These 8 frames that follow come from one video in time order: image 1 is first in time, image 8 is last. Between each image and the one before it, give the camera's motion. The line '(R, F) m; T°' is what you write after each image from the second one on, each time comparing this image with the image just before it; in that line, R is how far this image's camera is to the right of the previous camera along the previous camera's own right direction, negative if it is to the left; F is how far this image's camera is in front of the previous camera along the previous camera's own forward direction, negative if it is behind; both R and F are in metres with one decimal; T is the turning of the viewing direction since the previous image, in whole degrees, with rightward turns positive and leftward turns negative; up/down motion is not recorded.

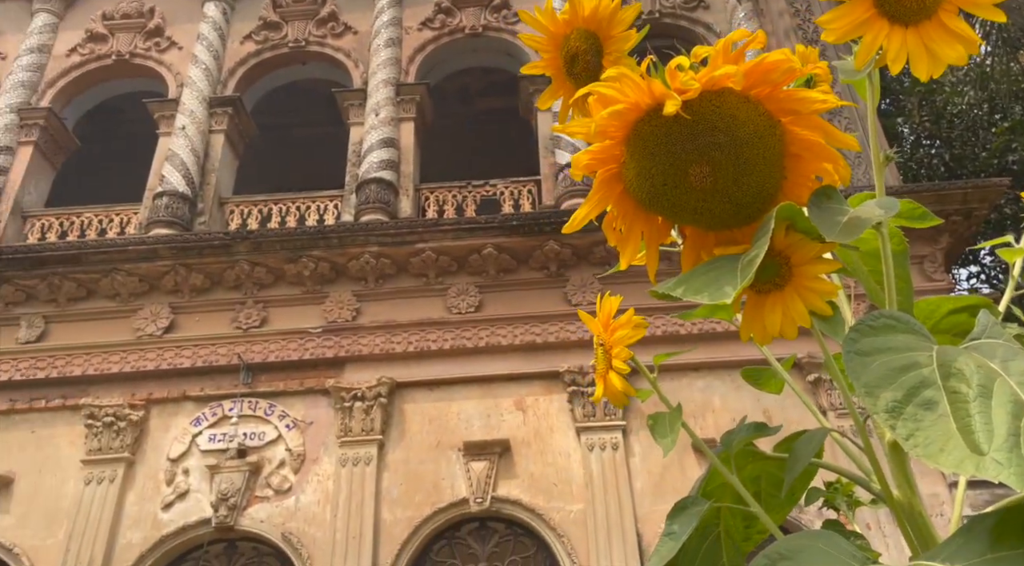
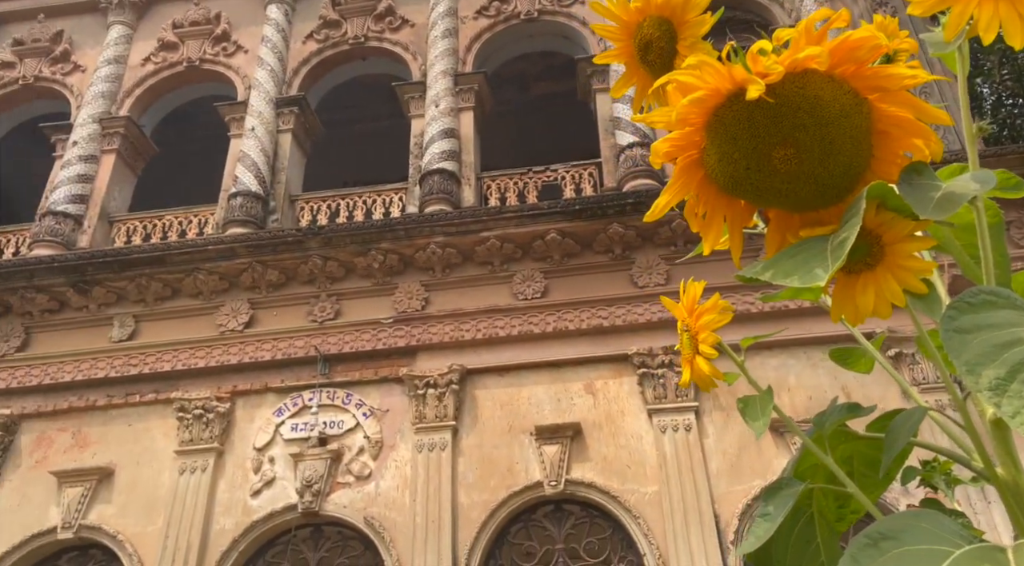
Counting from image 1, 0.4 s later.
(0.0, -0.2) m; -4°
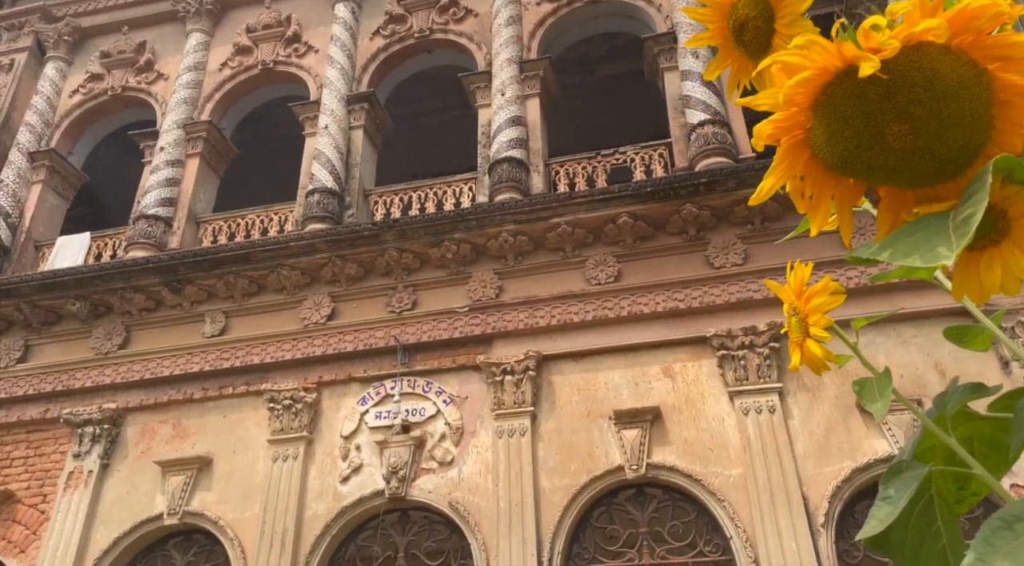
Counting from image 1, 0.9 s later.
(0.0, -0.1) m; -4°
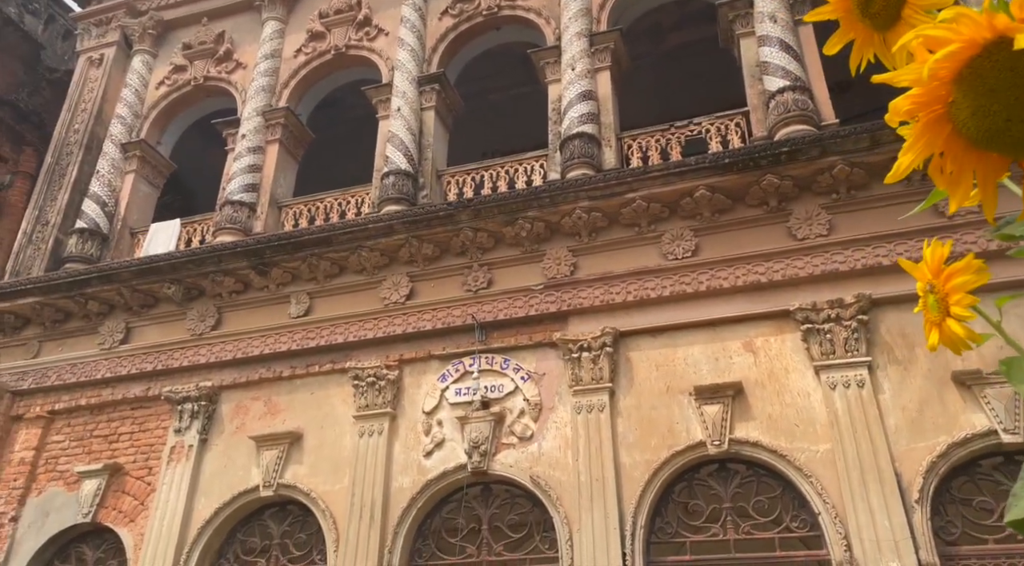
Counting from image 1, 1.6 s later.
(0.0, -0.1) m; -4°
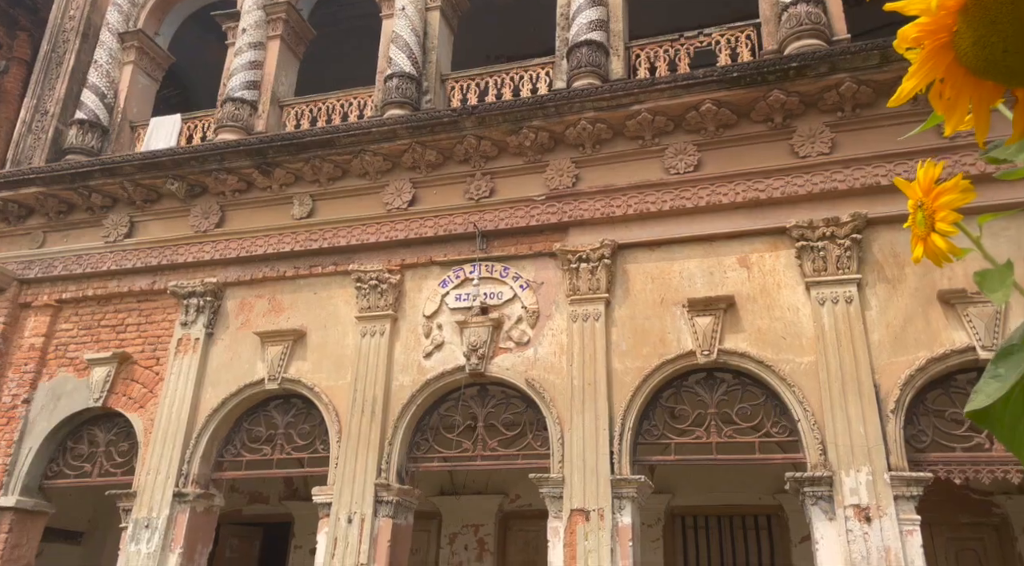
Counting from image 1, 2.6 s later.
(0.0, -0.2) m; 0°
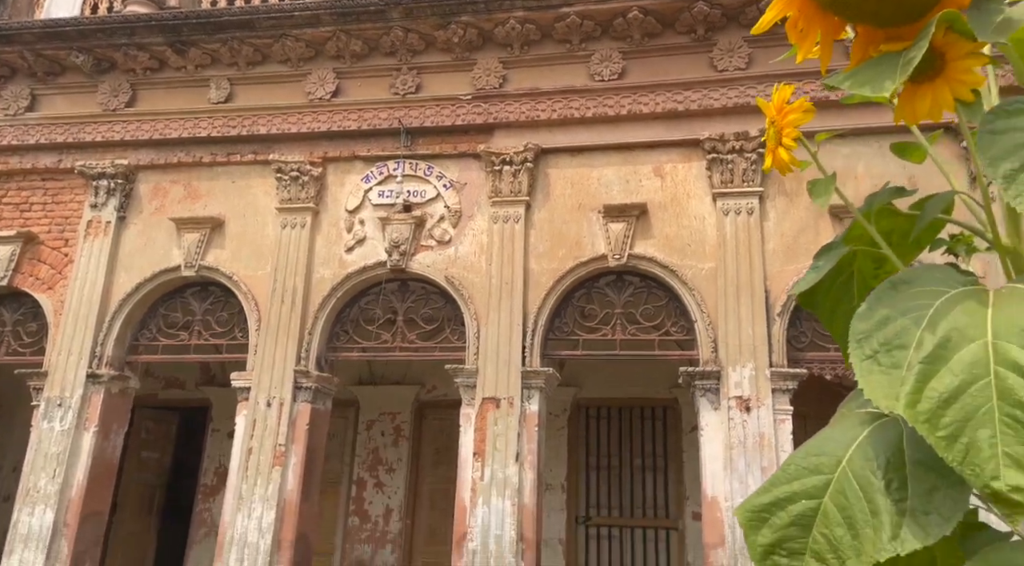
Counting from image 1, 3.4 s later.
(0.0, -0.2) m; +5°
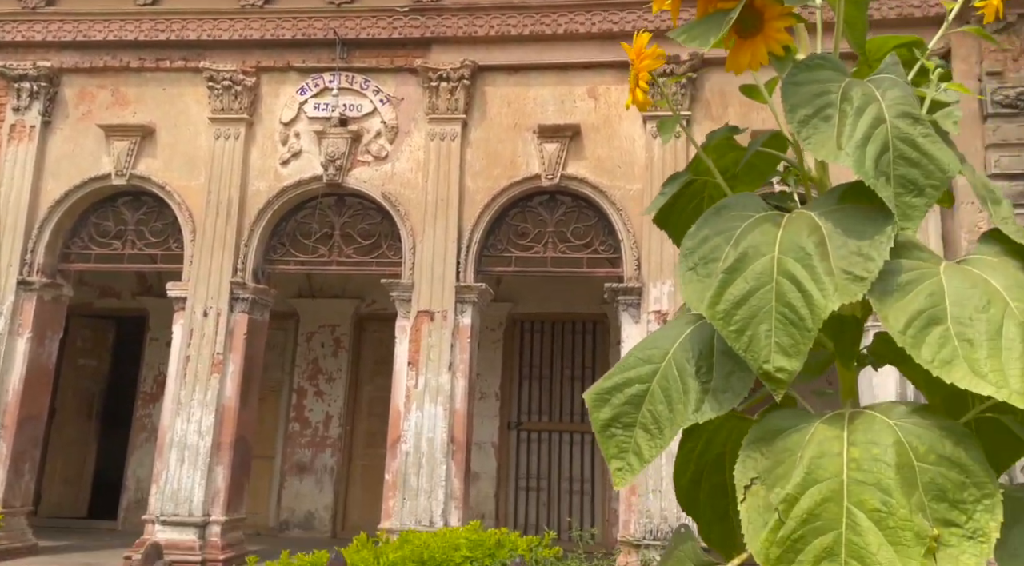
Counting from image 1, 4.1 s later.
(0.0, -0.2) m; +4°
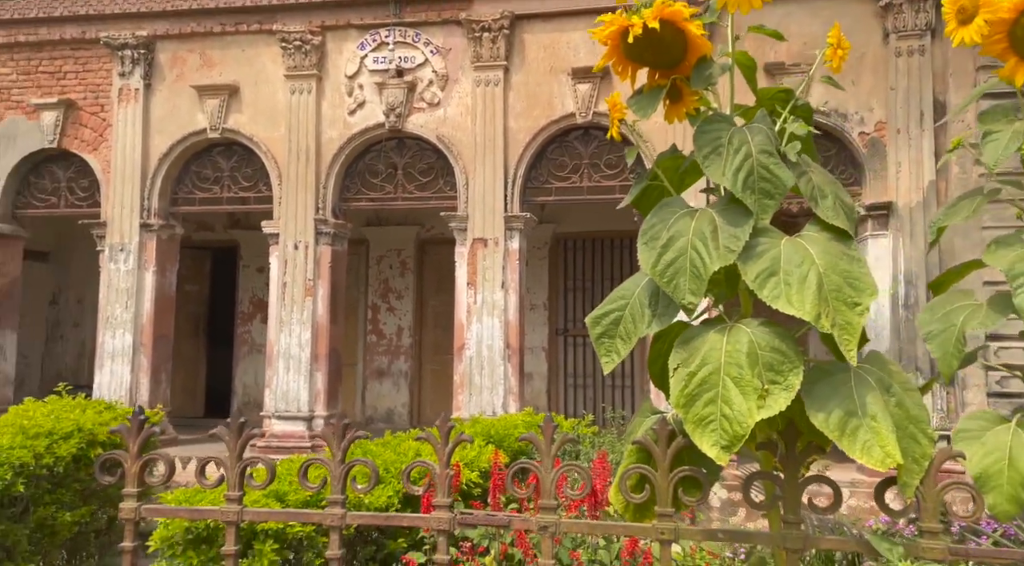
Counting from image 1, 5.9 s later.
(+0.1, -1.2) m; -3°
